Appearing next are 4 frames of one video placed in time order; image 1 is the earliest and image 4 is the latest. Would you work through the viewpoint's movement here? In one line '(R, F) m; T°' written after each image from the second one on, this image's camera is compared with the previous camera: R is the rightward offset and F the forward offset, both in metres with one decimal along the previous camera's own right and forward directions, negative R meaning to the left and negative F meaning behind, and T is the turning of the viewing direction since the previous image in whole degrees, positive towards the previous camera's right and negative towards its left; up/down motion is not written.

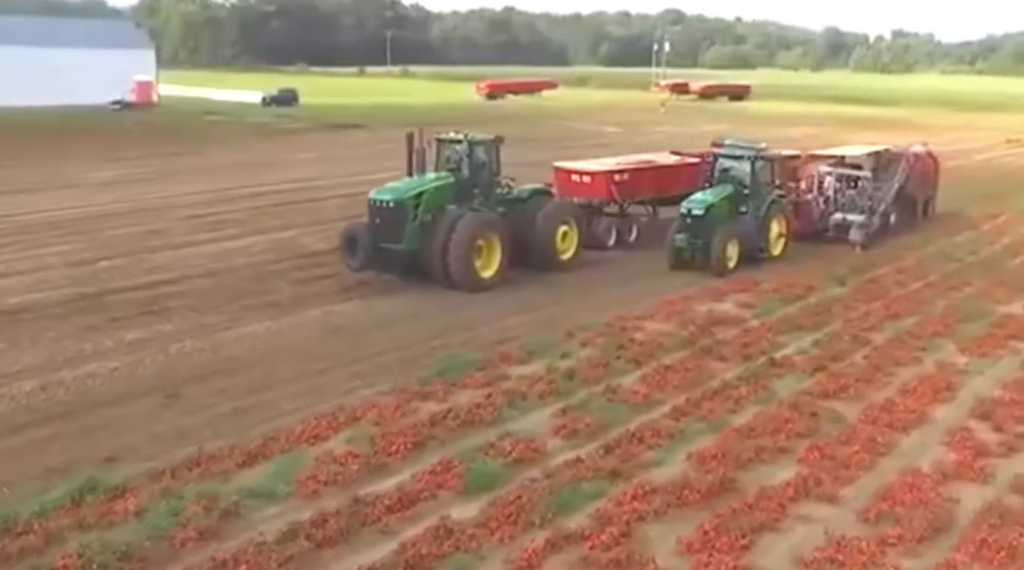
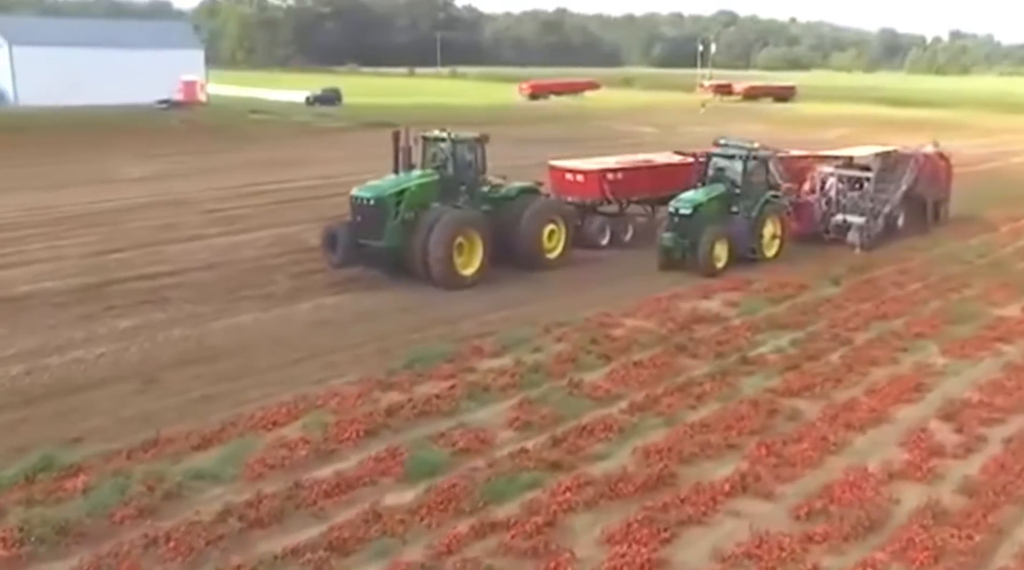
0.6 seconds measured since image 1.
(+0.8, 0.0) m; -3°
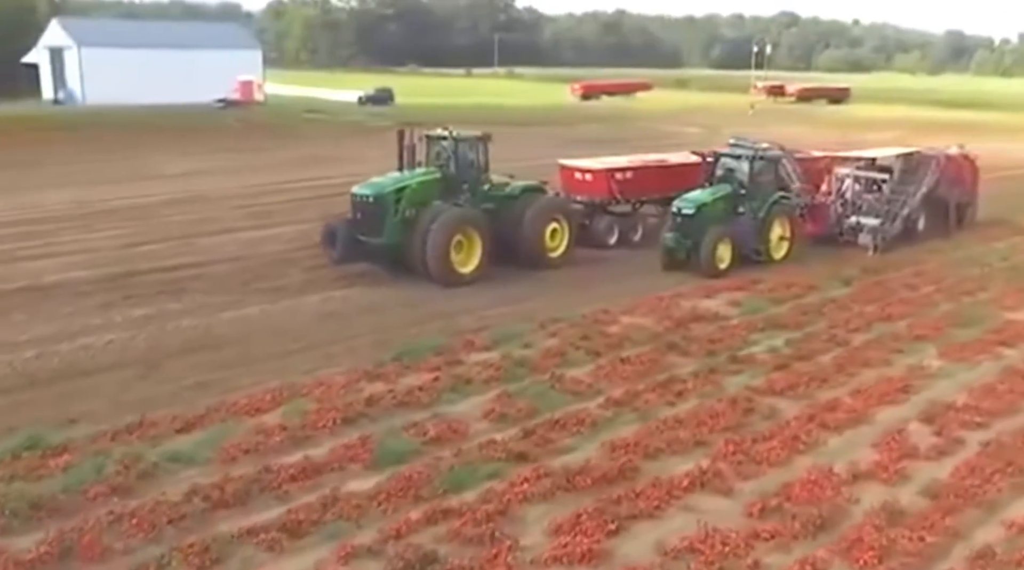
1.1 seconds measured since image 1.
(+0.7, -0.1) m; -4°
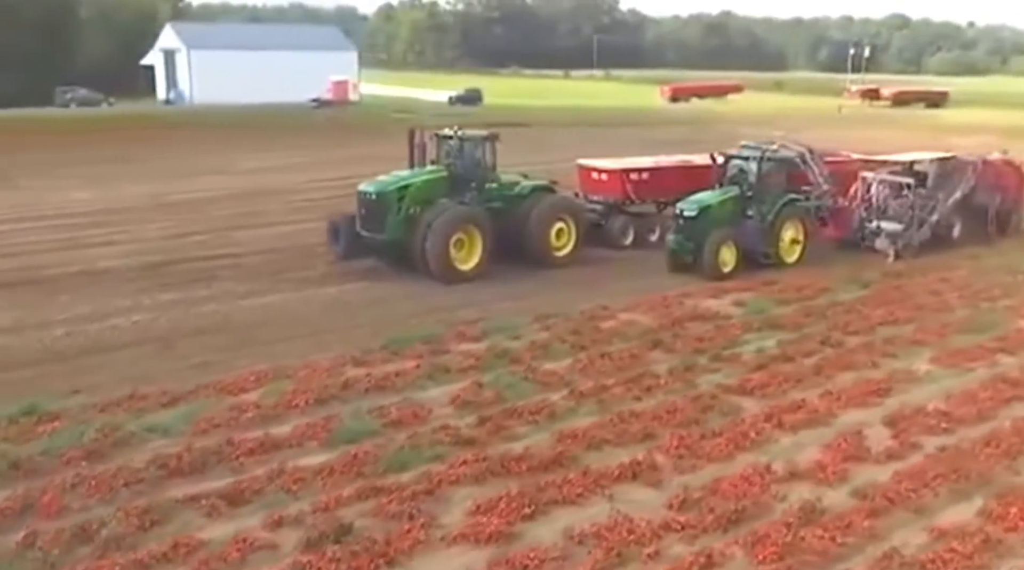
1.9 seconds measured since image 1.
(+1.2, -0.2) m; -6°
